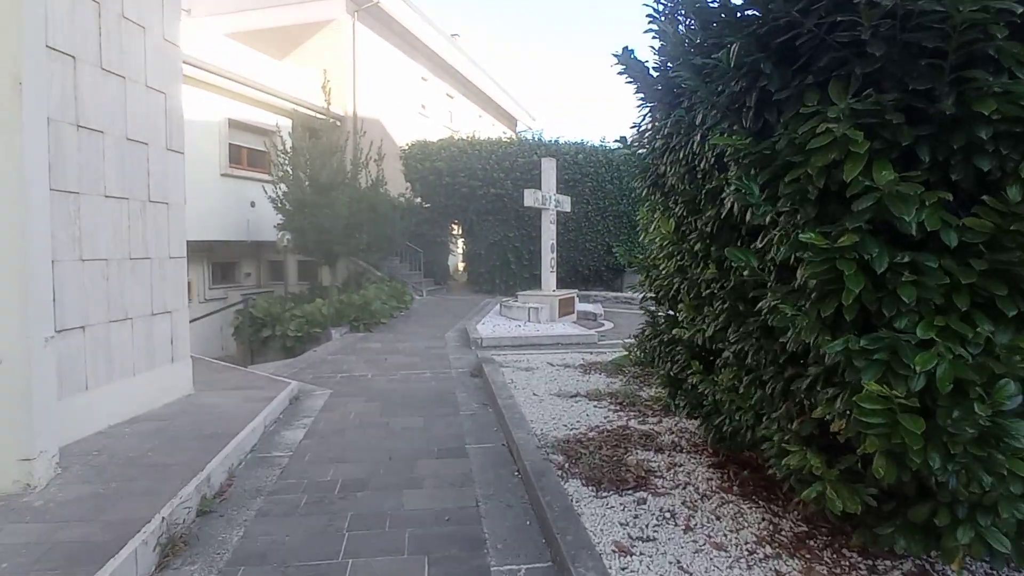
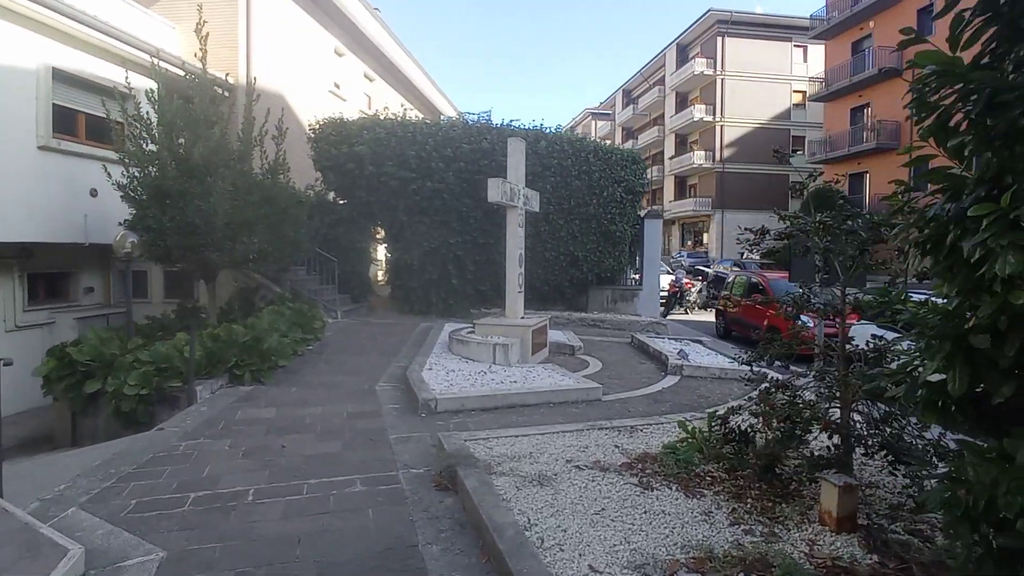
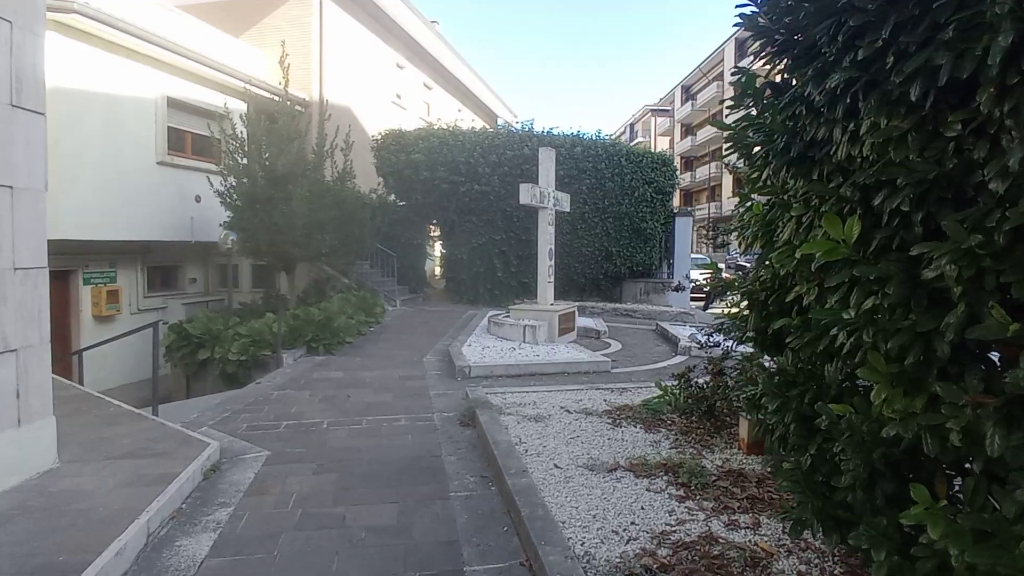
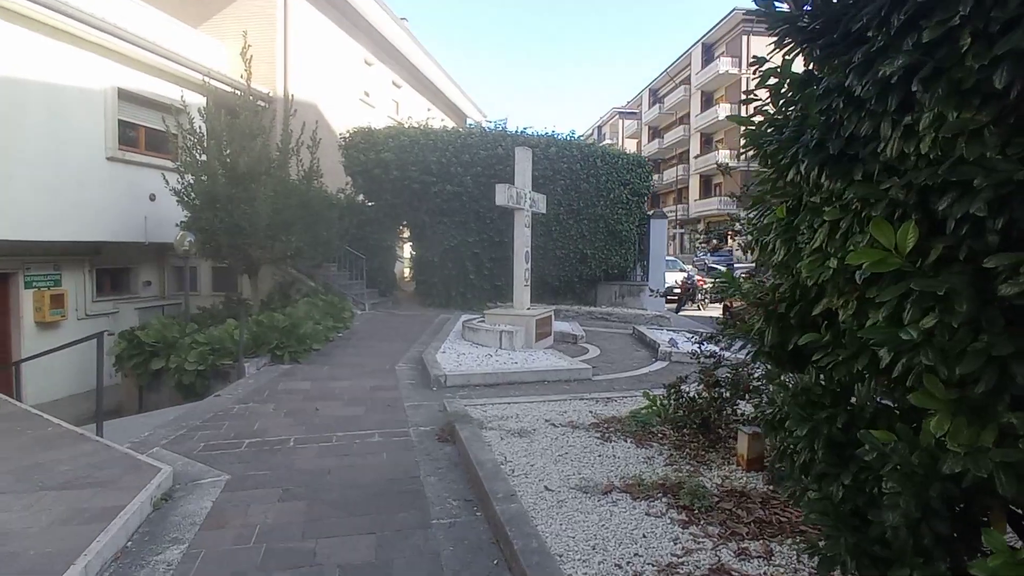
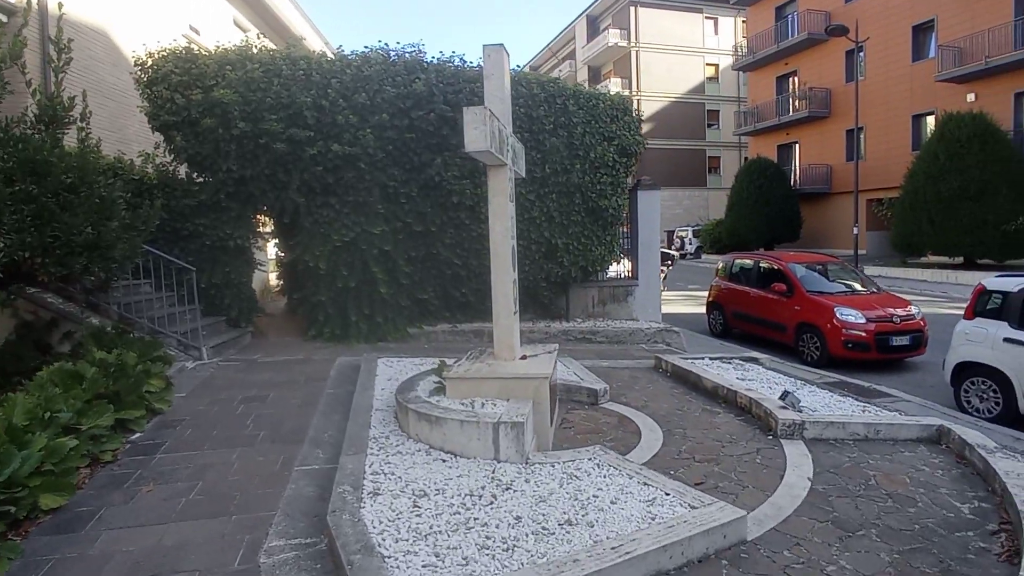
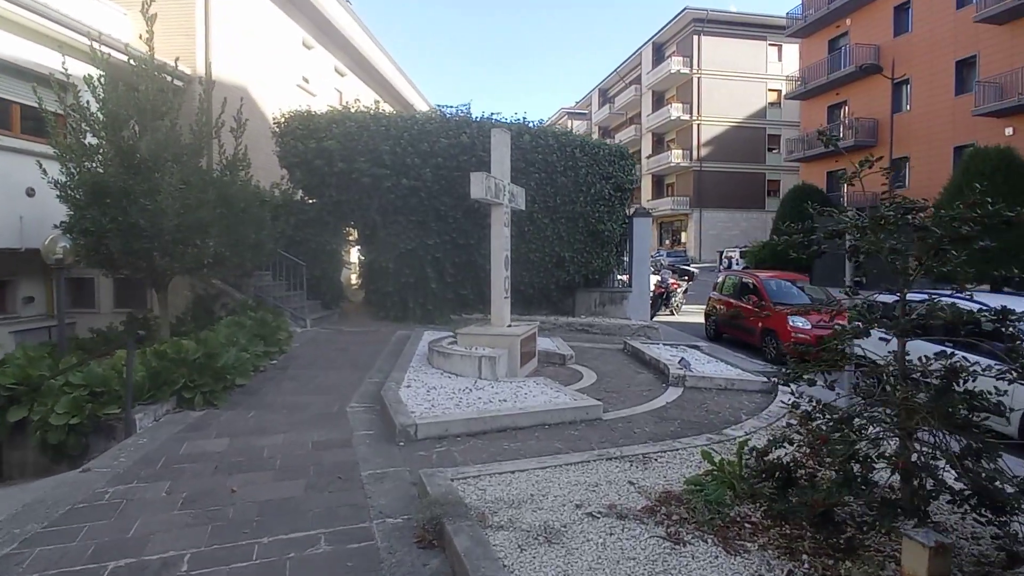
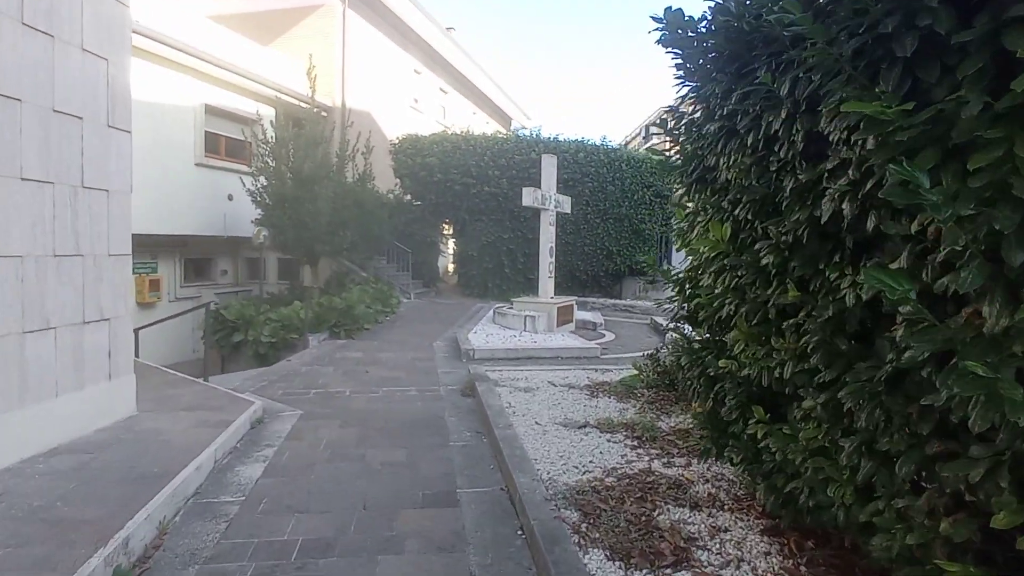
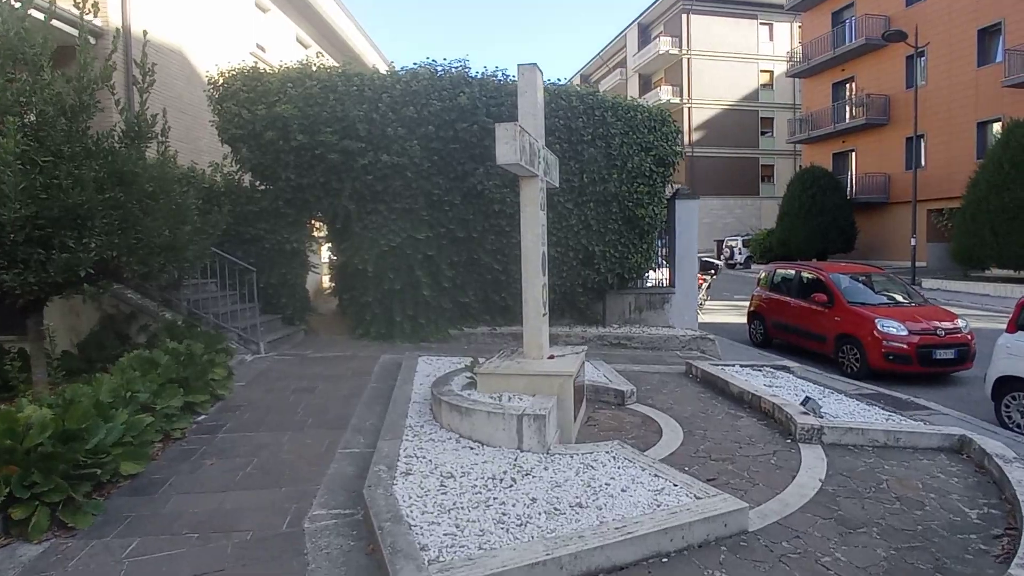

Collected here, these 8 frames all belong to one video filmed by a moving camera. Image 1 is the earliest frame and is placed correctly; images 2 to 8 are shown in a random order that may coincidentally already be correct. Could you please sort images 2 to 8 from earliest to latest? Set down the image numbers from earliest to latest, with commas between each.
7, 3, 4, 2, 6, 8, 5
